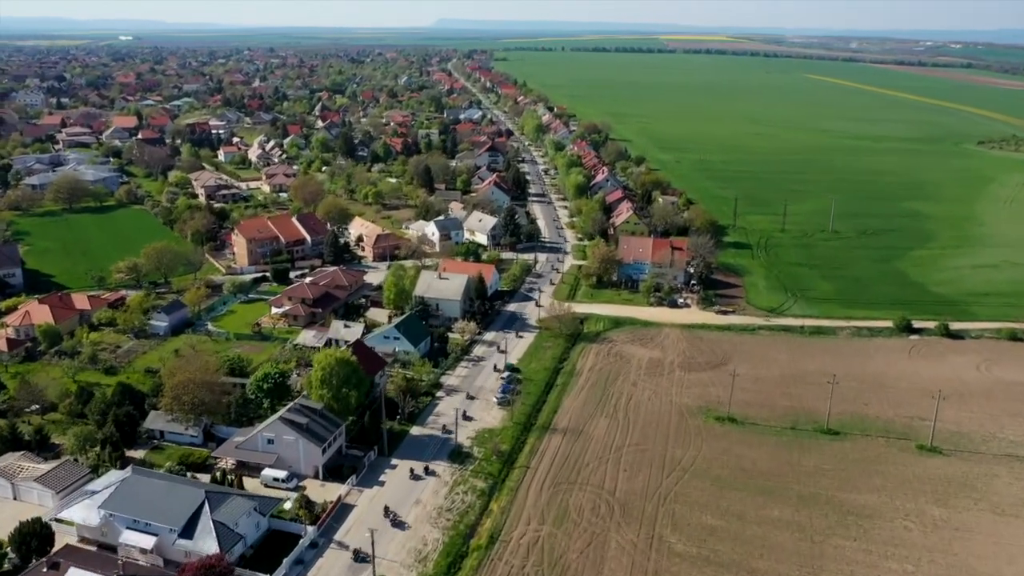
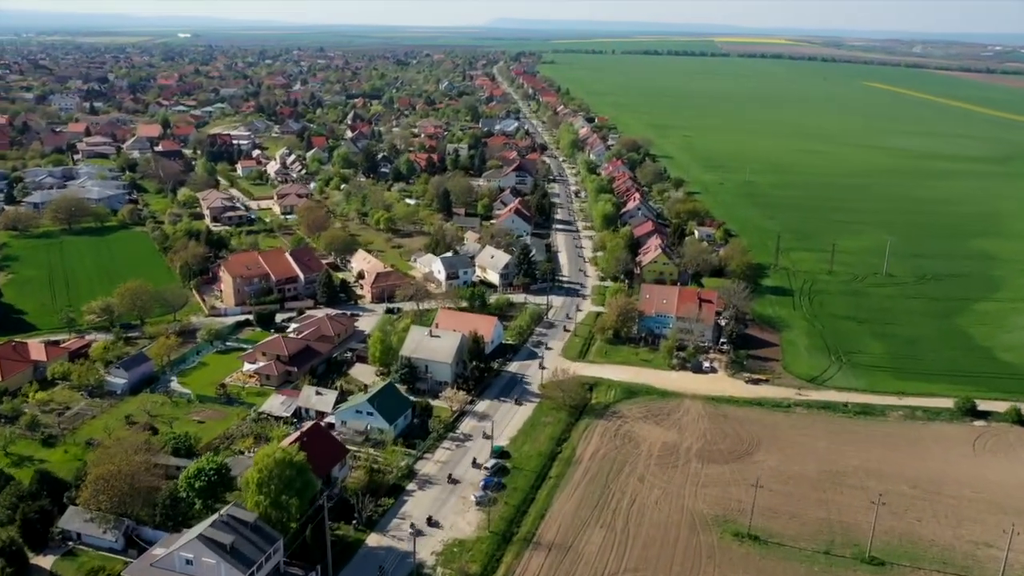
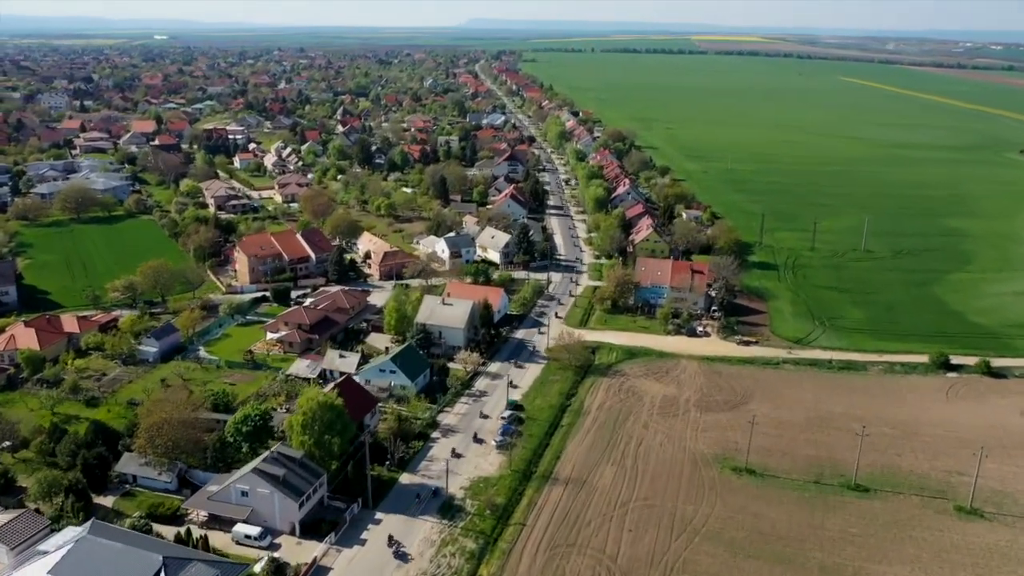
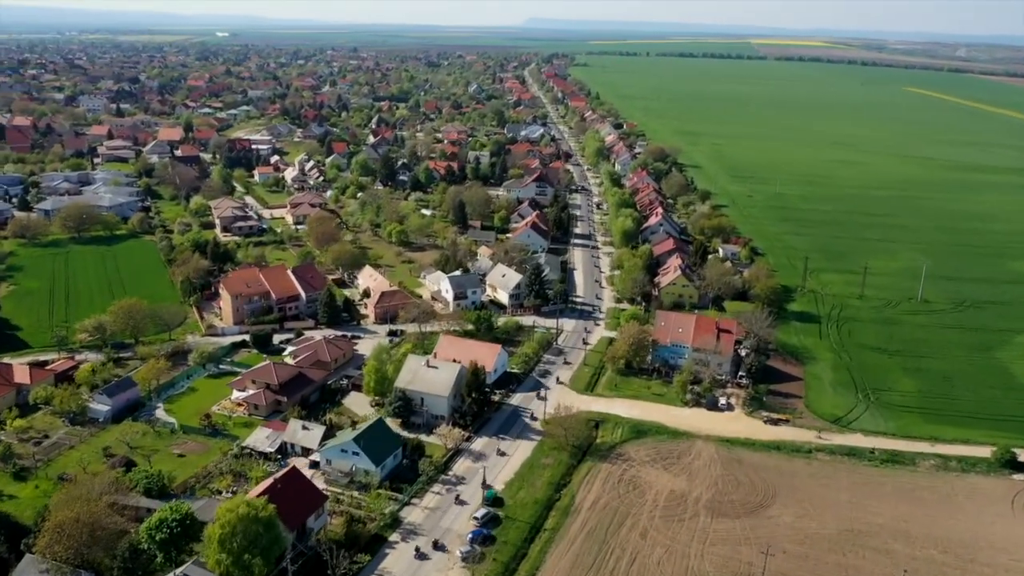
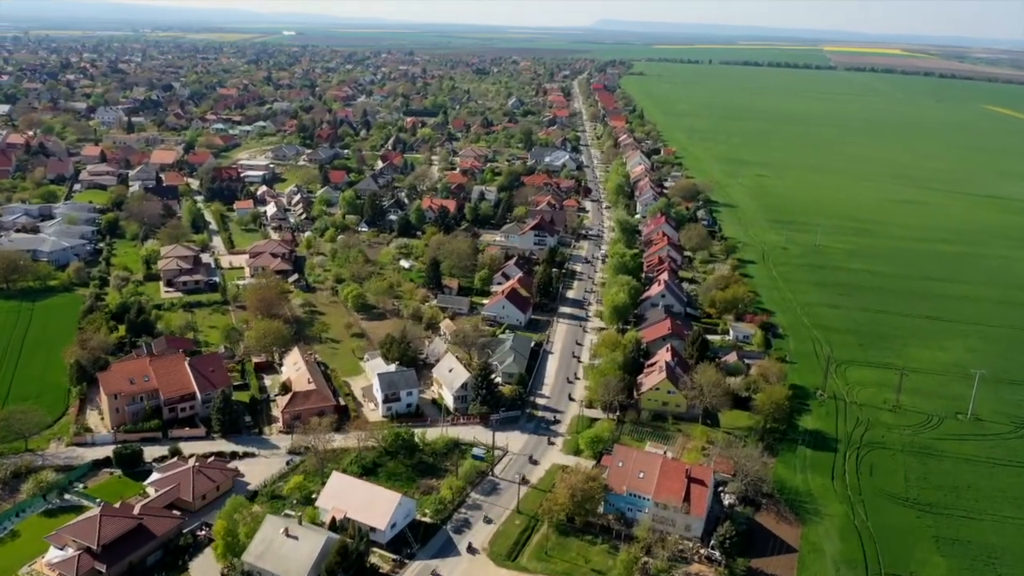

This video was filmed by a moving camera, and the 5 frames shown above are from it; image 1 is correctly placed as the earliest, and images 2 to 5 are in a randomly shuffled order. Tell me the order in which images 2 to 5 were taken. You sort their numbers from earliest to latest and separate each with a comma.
3, 2, 4, 5
